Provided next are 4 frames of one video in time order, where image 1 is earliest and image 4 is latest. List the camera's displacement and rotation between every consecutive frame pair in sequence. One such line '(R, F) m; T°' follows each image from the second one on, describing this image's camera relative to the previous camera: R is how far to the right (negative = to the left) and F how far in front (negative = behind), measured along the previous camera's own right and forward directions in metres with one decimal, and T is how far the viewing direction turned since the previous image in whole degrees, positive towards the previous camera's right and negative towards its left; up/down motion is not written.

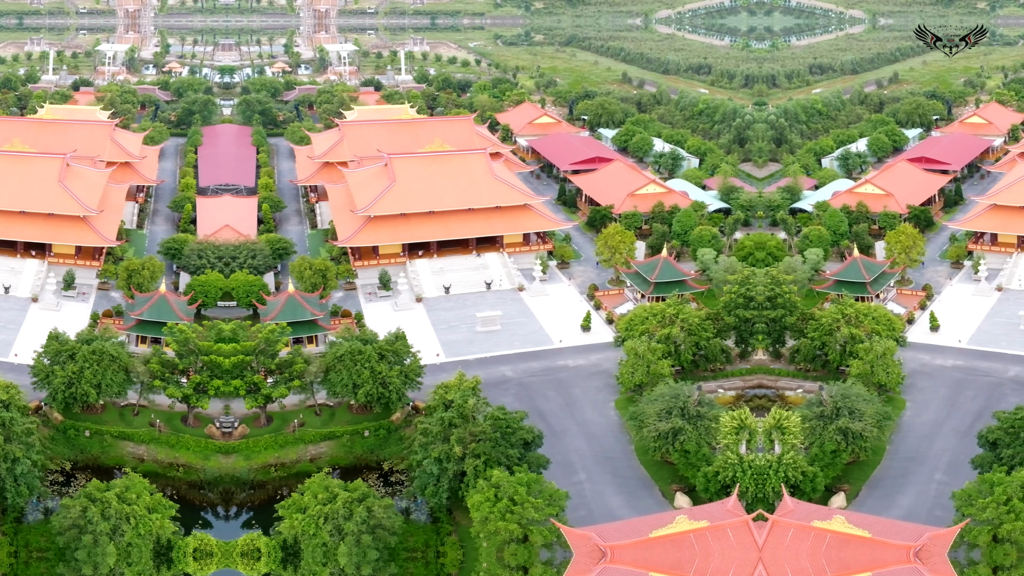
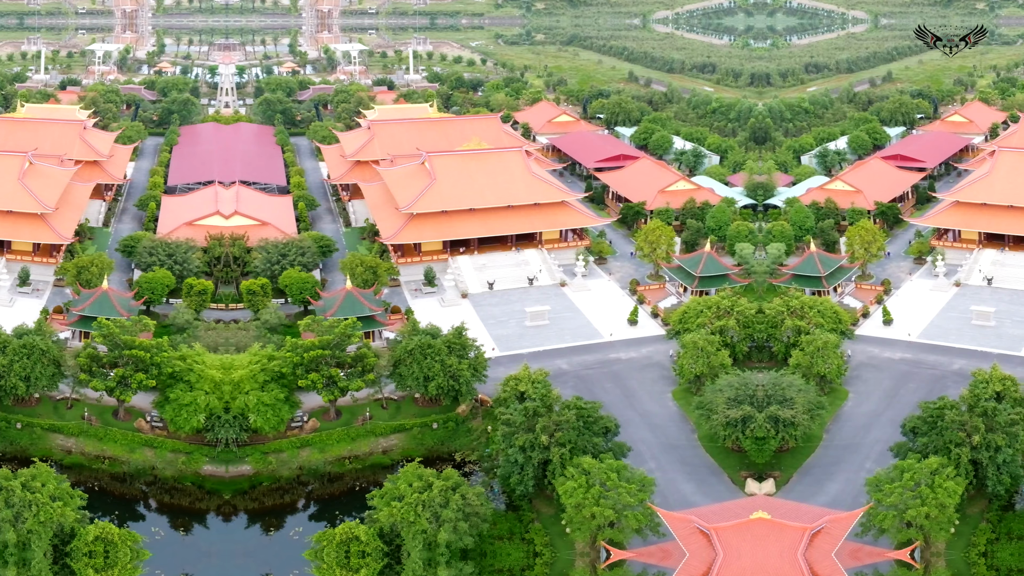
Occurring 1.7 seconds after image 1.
(-4.8, -1.1) m; +3°
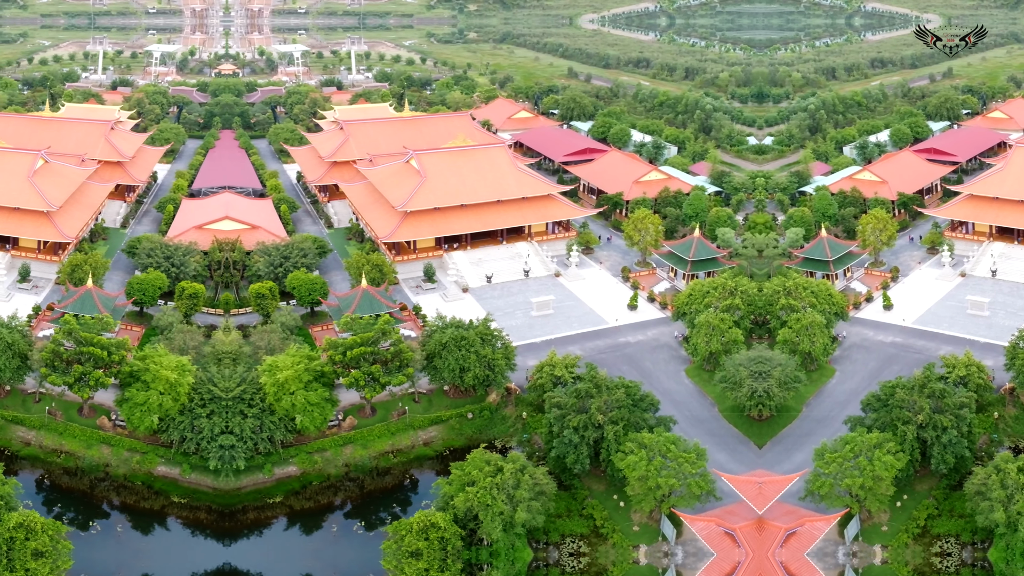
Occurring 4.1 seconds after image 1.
(-7.2, -1.0) m; +8°
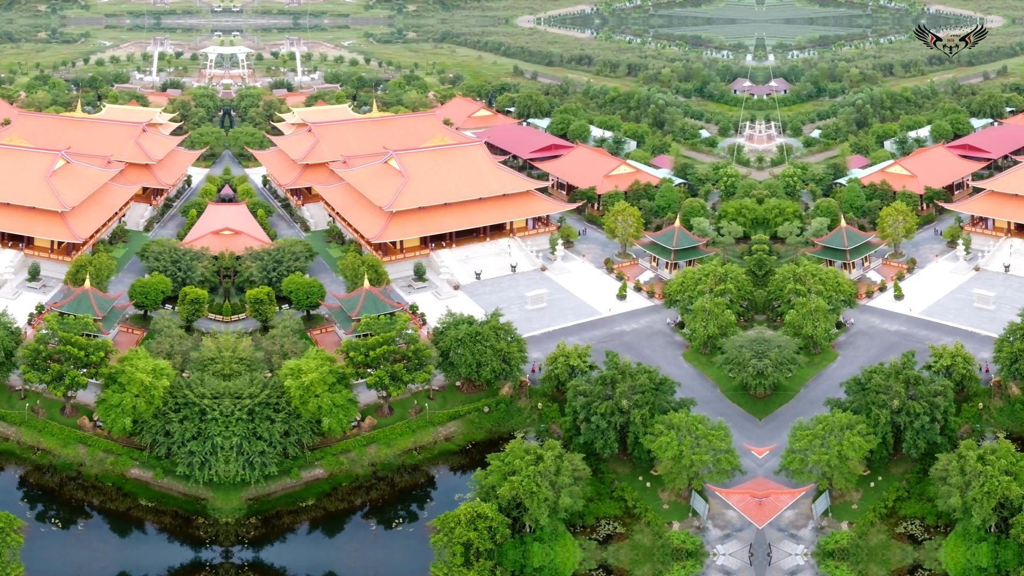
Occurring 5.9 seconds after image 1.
(-5.5, -0.3) m; +6°
